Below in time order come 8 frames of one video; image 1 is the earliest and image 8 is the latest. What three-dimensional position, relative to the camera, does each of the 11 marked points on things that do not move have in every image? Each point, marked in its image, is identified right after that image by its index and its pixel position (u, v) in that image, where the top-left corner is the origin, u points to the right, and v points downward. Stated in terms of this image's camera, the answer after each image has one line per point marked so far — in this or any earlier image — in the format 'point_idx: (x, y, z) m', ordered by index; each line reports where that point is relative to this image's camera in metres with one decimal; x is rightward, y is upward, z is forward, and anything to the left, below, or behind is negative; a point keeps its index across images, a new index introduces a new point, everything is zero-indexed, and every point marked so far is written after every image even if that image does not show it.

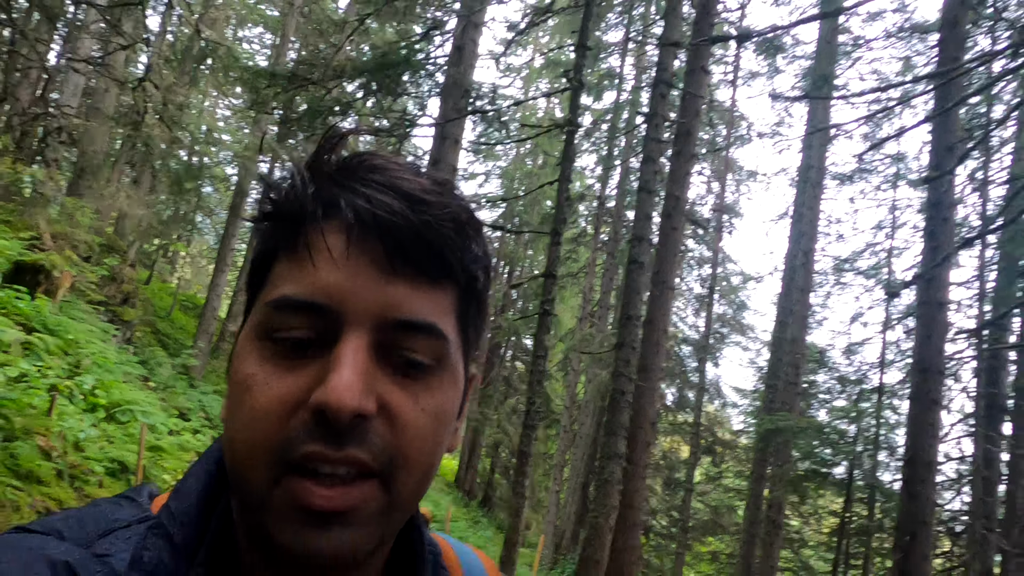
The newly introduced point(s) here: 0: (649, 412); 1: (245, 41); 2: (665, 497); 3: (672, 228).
0: (+1.2, -1.1, +5.3) m
1: (-7.1, +6.7, +16.2) m
2: (+3.2, -4.4, +12.6) m
3: (+1.5, +0.6, +5.7) m
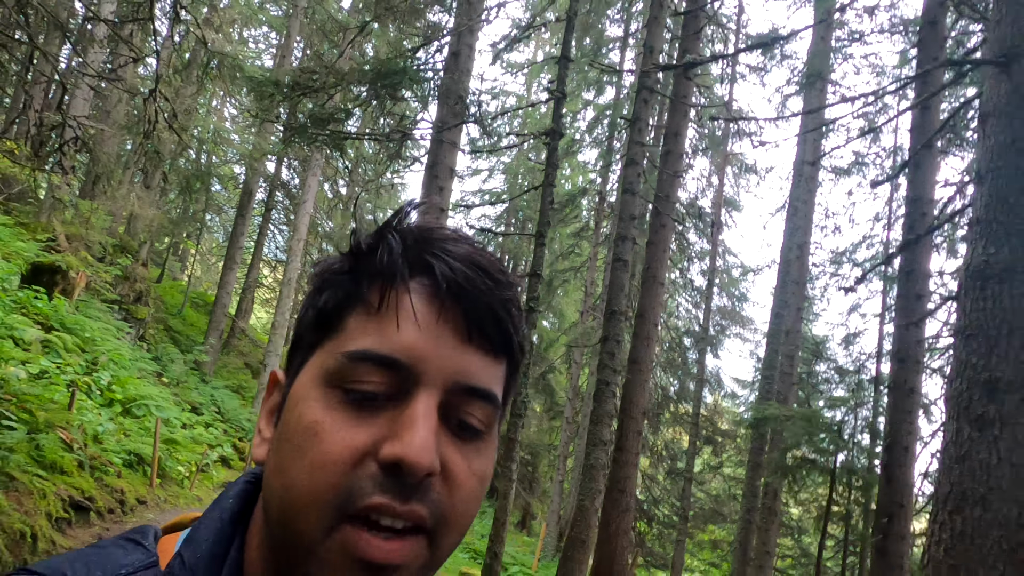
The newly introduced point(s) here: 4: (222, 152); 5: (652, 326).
0: (+1.1, -1.1, +5.5) m
1: (-7.1, +6.7, +16.4) m
2: (+3.3, -4.2, +12.8) m
3: (+1.5, +0.6, +5.9) m
4: (-5.9, +2.8, +12.3) m
5: (+1.3, -0.4, +5.7) m
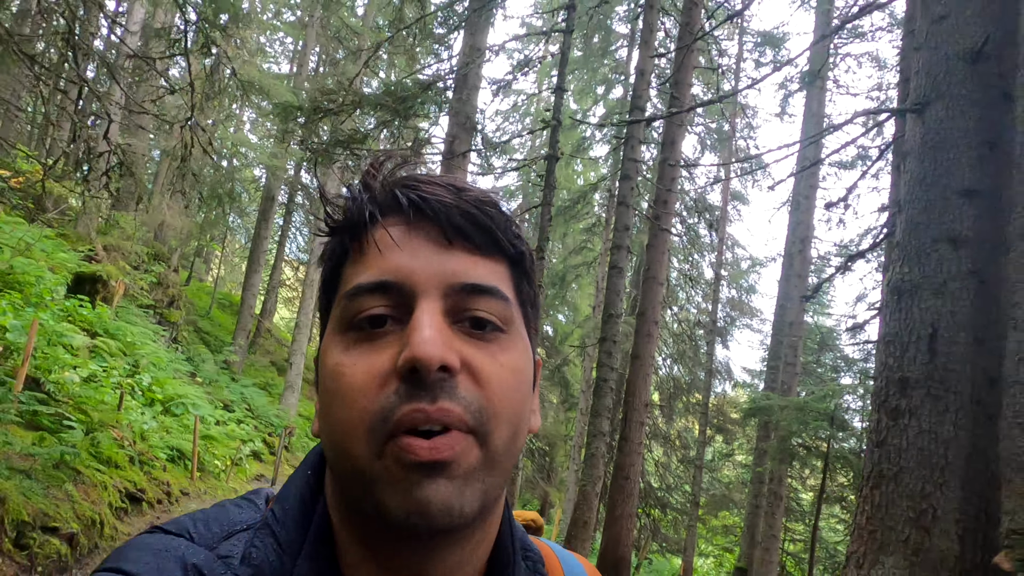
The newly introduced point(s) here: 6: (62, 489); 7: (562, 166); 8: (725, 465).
0: (+1.3, -1.1, +5.9) m
1: (-6.8, +6.7, +16.9) m
2: (+3.6, -4.1, +13.2) m
3: (+1.6, +0.6, +6.3) m
4: (-5.7, +2.7, +12.9) m
5: (+1.4, -0.3, +6.1) m
6: (-3.0, -1.4, +4.1) m
7: (+1.3, +3.1, +15.2) m
8: (+5.1, -4.2, +14.4) m
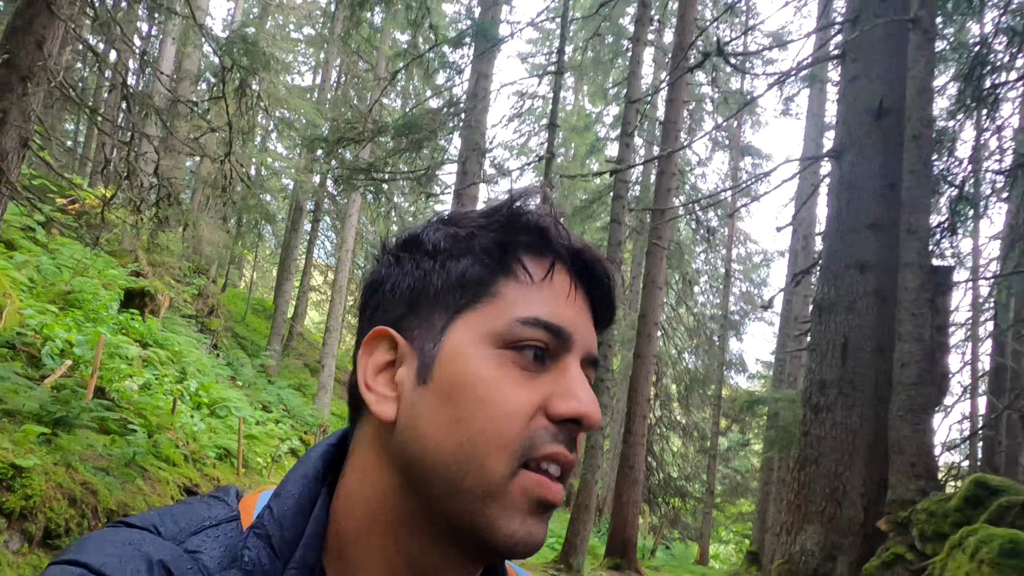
0: (+1.4, -1.1, +6.4) m
1: (-6.4, +6.6, +17.7) m
2: (+4.2, -4.0, +13.6) m
3: (+1.7, +0.6, +6.7) m
4: (-5.4, +2.6, +13.6) m
5: (+1.6, -0.4, +6.6) m
6: (-3.0, -1.5, +4.7) m
7: (+1.7, +3.1, +15.6) m
8: (+5.7, -4.1, +14.7) m
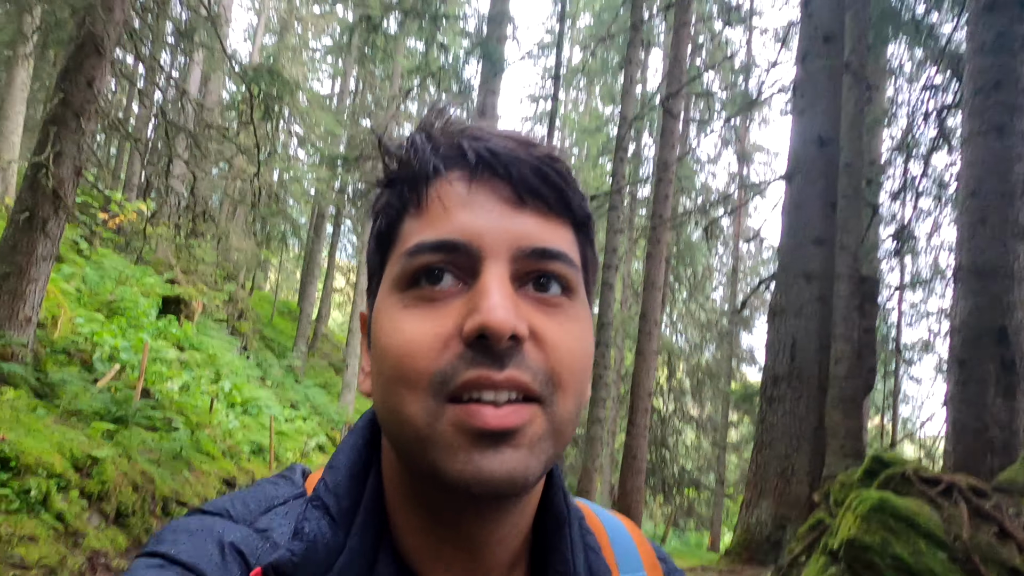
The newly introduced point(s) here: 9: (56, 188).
0: (+1.5, -1.1, +6.8) m
1: (-6.1, +6.5, +18.3) m
2: (+4.6, -3.9, +13.9) m
3: (+1.8, +0.6, +7.1) m
4: (-5.1, +2.5, +14.2) m
5: (+1.7, -0.4, +7.0) m
6: (-2.9, -1.6, +5.3) m
7: (+2.0, +3.2, +16.0) m
8: (+6.1, -3.9, +15.0) m
9: (-3.9, +0.8, +5.1) m
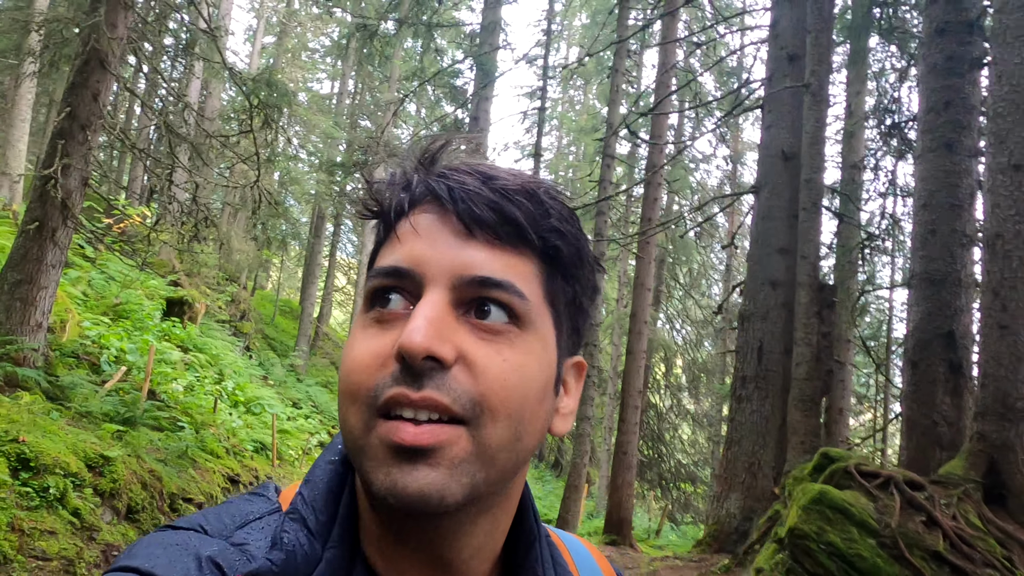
0: (+1.4, -1.1, +7.0) m
1: (-6.2, +6.5, +18.5) m
2: (+4.6, -3.8, +14.1) m
3: (+1.7, +0.6, +7.3) m
4: (-5.2, +2.5, +14.4) m
5: (+1.6, -0.4, +7.1) m
6: (-3.0, -1.7, +5.5) m
7: (+2.0, +3.3, +16.1) m
8: (+6.1, -3.9, +15.2) m
9: (-4.0, +0.8, +5.3) m
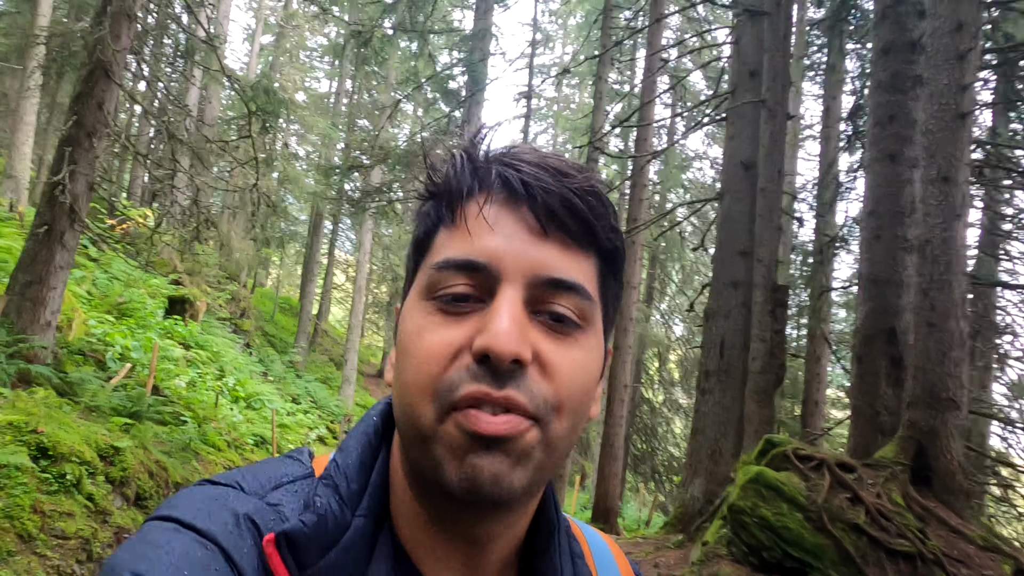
0: (+1.3, -1.1, +7.2) m
1: (-6.3, +6.6, +18.7) m
2: (+4.5, -3.7, +14.4) m
3: (+1.6, +0.6, +7.5) m
4: (-5.3, +2.5, +14.6) m
5: (+1.5, -0.4, +7.4) m
6: (-3.1, -1.7, +5.8) m
7: (+1.9, +3.4, +16.4) m
8: (+6.0, -3.8, +15.4) m
9: (-4.1, +0.8, +5.5) m
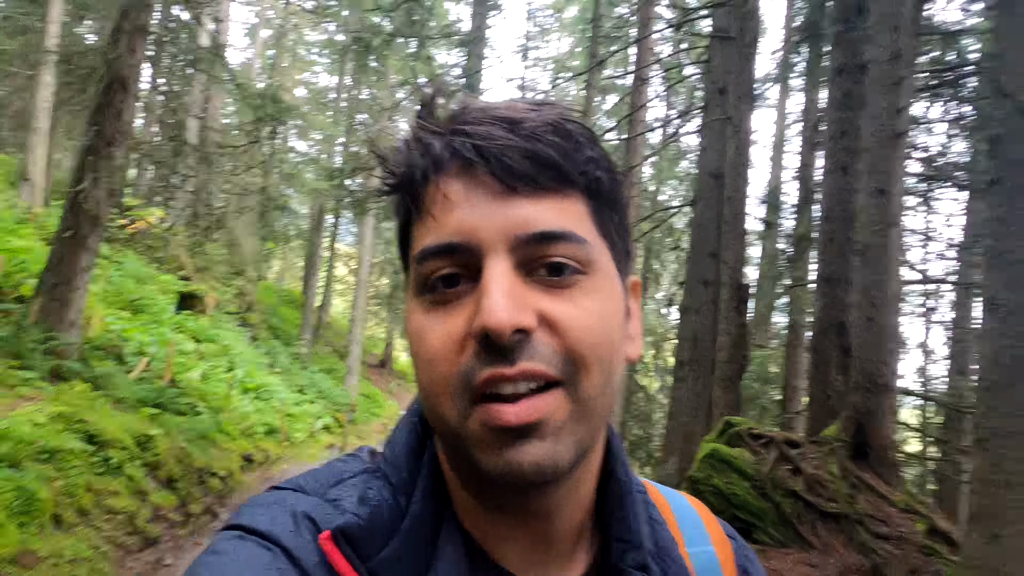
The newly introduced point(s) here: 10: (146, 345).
0: (+1.3, -1.0, +7.6) m
1: (-6.4, +6.8, +18.9) m
2: (+4.4, -3.5, +14.8) m
3: (+1.5, +0.7, +7.9) m
4: (-5.4, +2.7, +15.0) m
5: (+1.4, -0.3, +7.8) m
6: (-3.1, -1.7, +6.2) m
7: (+1.8, +3.6, +16.7) m
8: (+6.0, -3.5, +15.9) m
9: (-4.1, +0.8, +5.9) m
10: (-4.9, -0.8, +8.0) m
